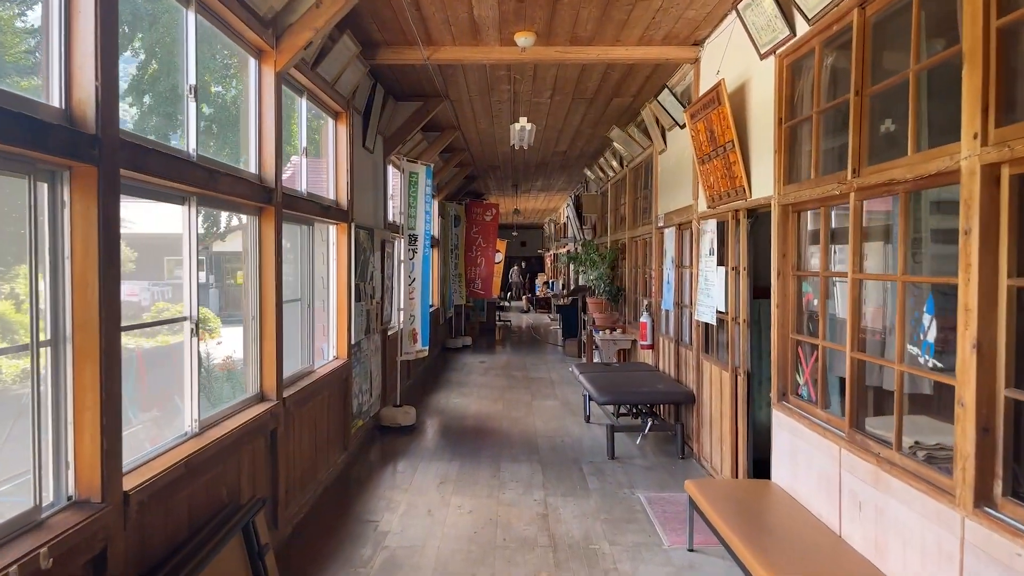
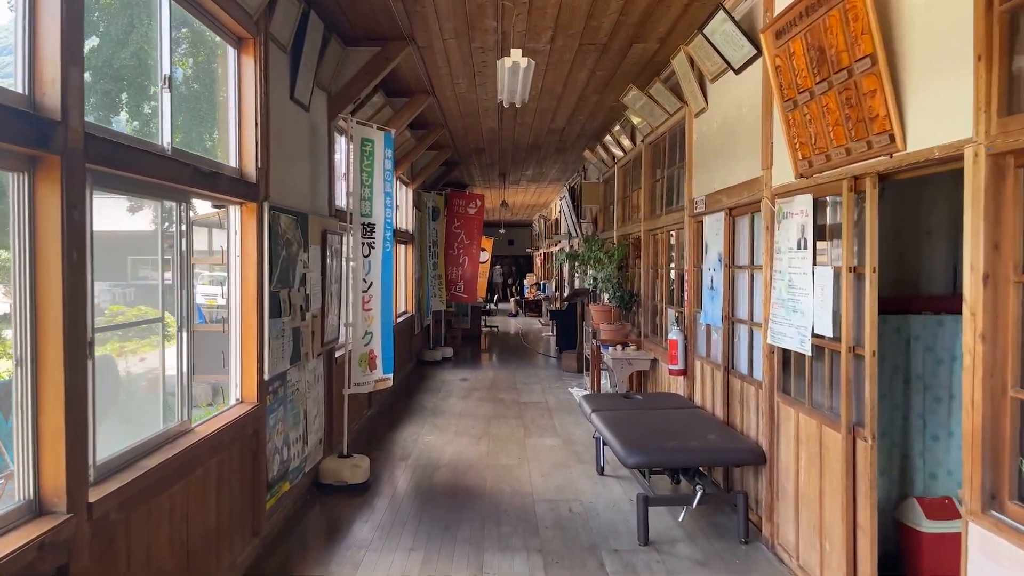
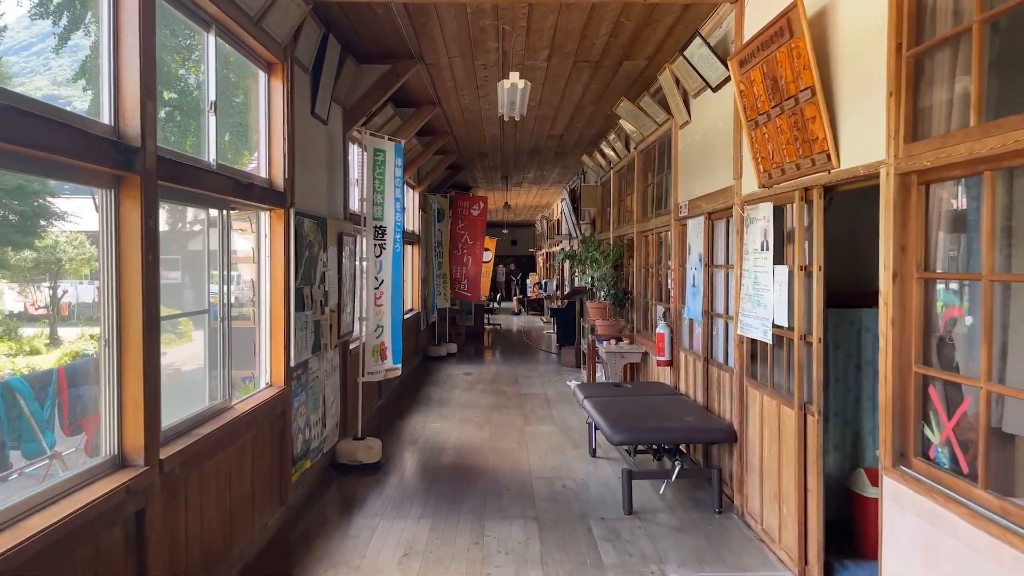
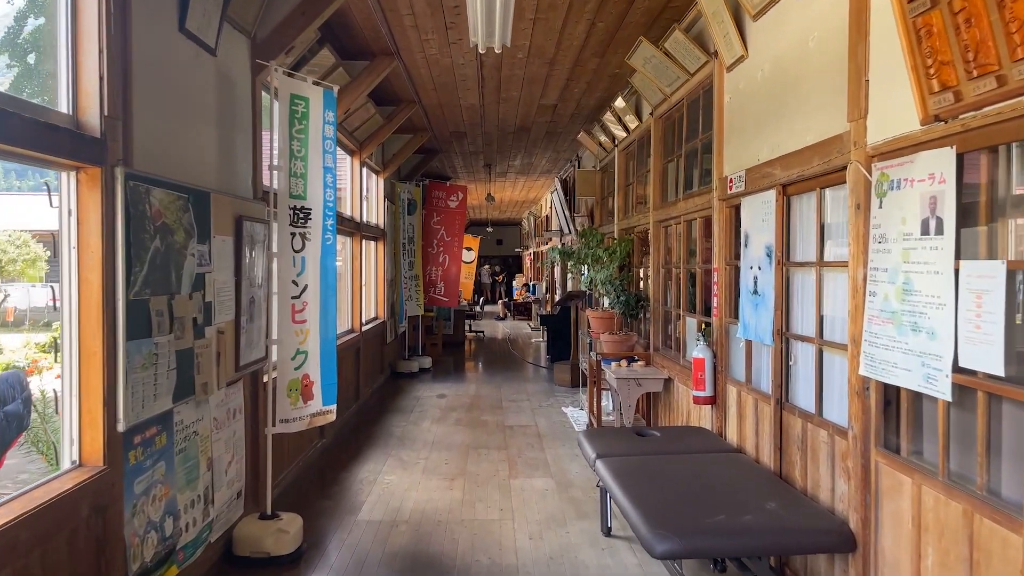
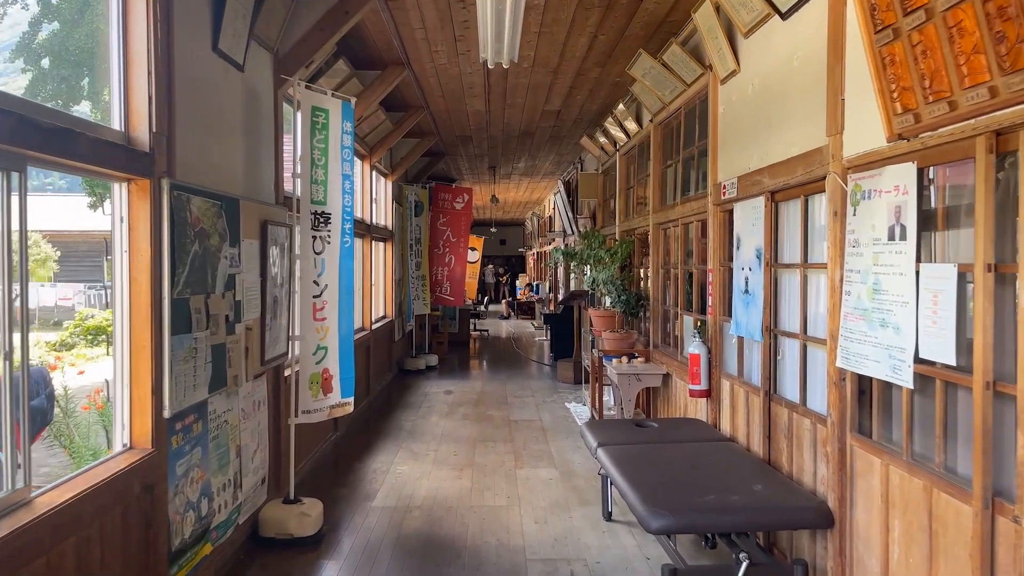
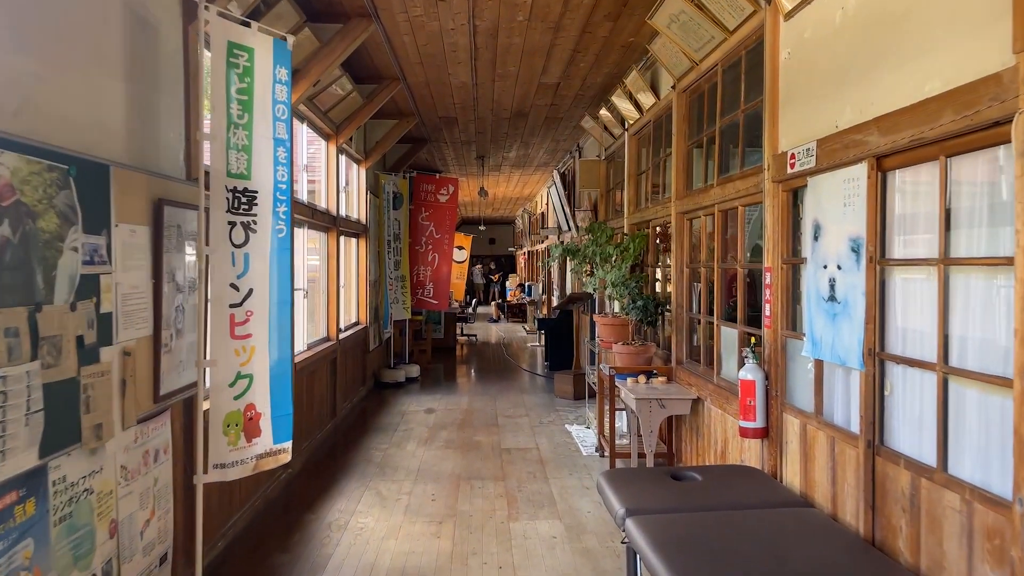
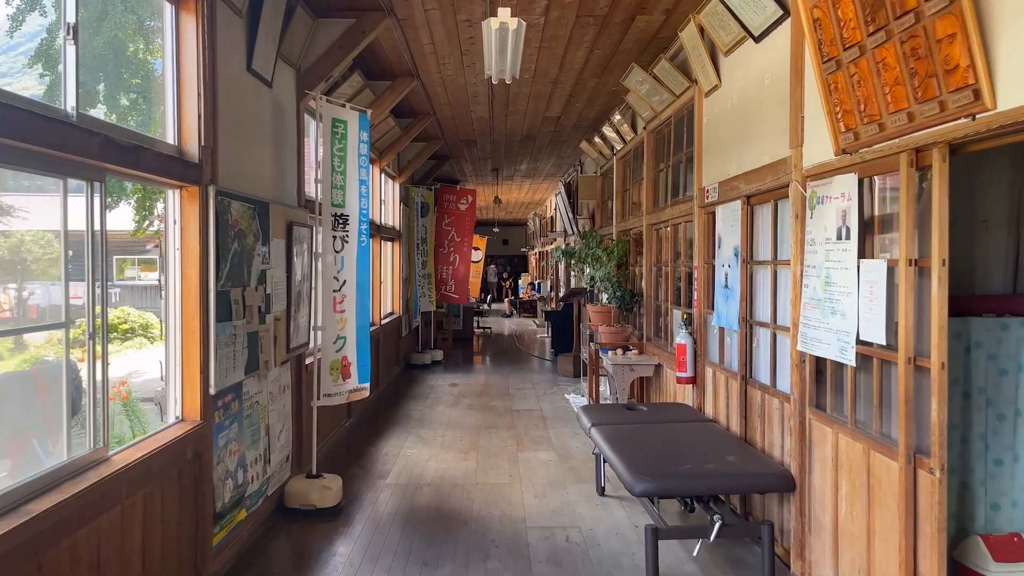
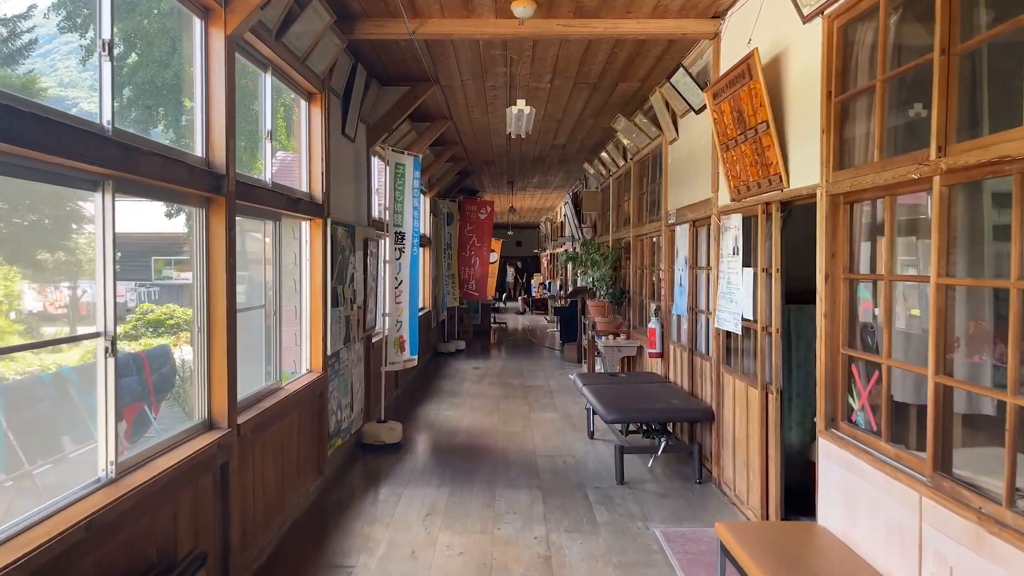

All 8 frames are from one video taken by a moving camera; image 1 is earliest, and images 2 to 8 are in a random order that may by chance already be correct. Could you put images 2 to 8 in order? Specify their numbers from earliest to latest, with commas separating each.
8, 3, 2, 7, 5, 4, 6
